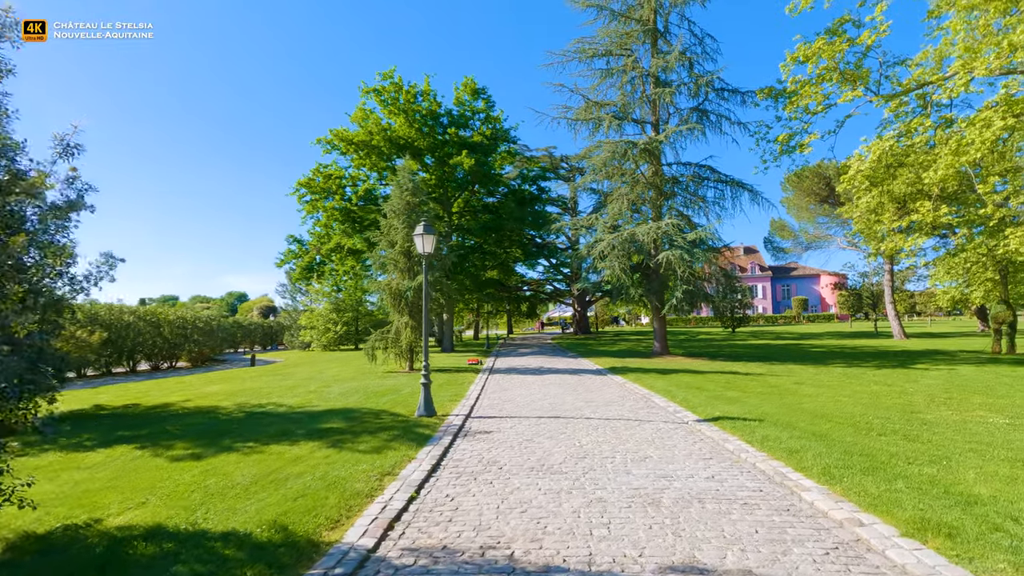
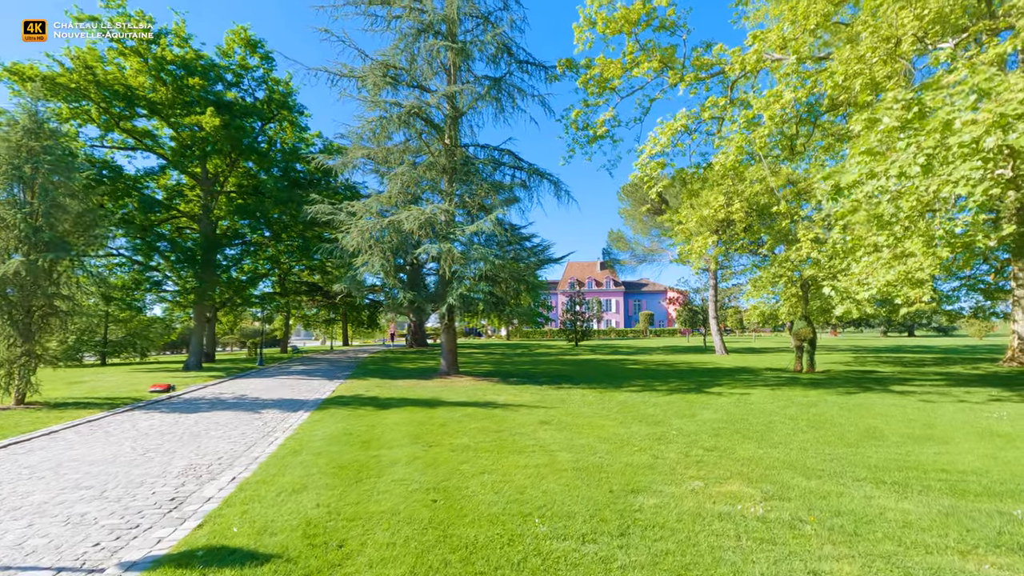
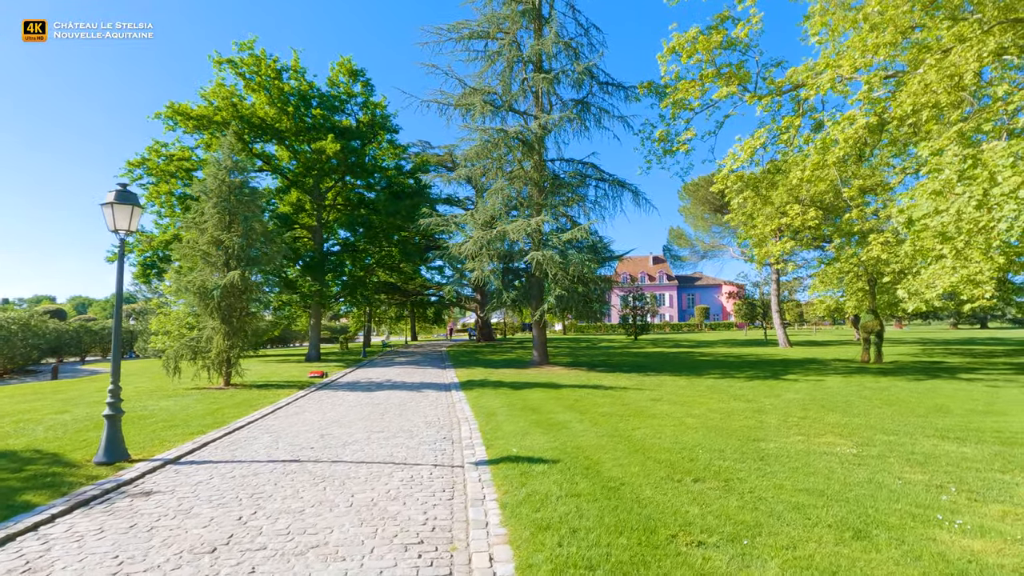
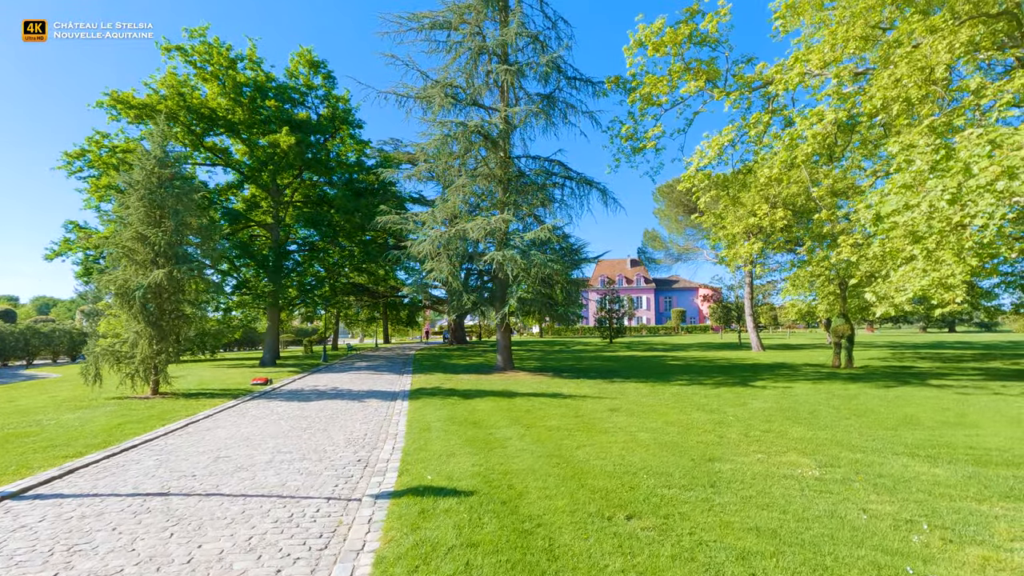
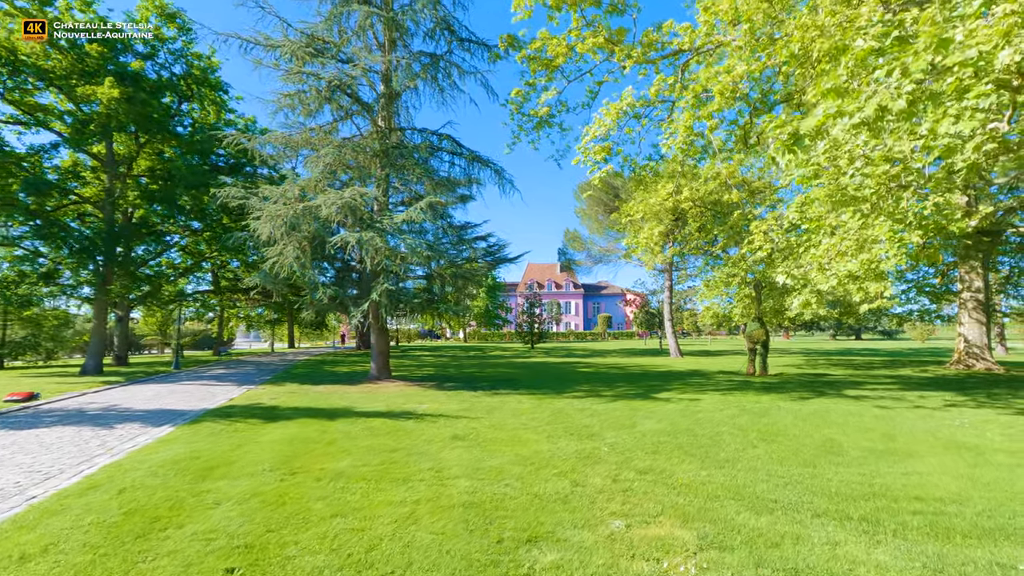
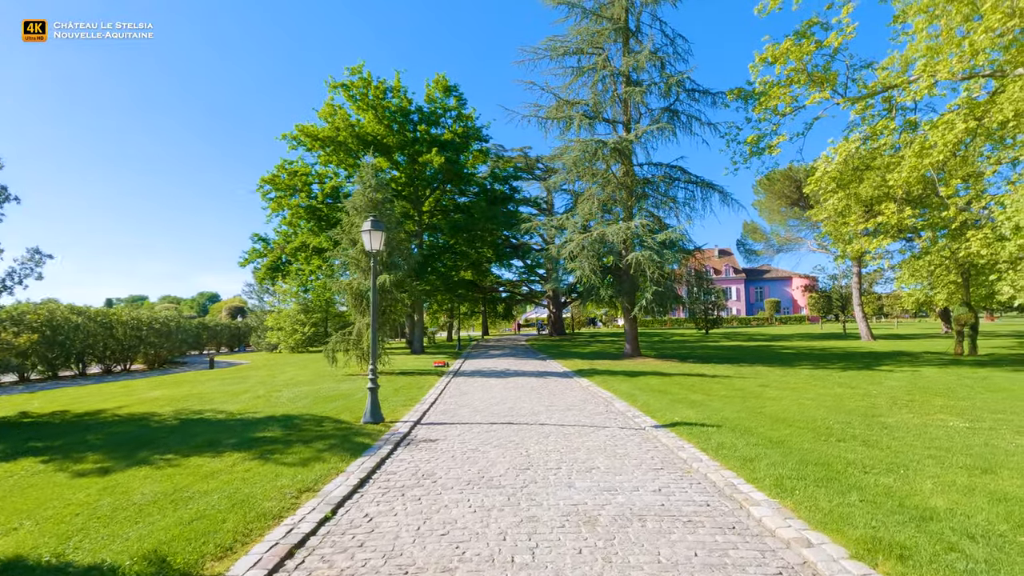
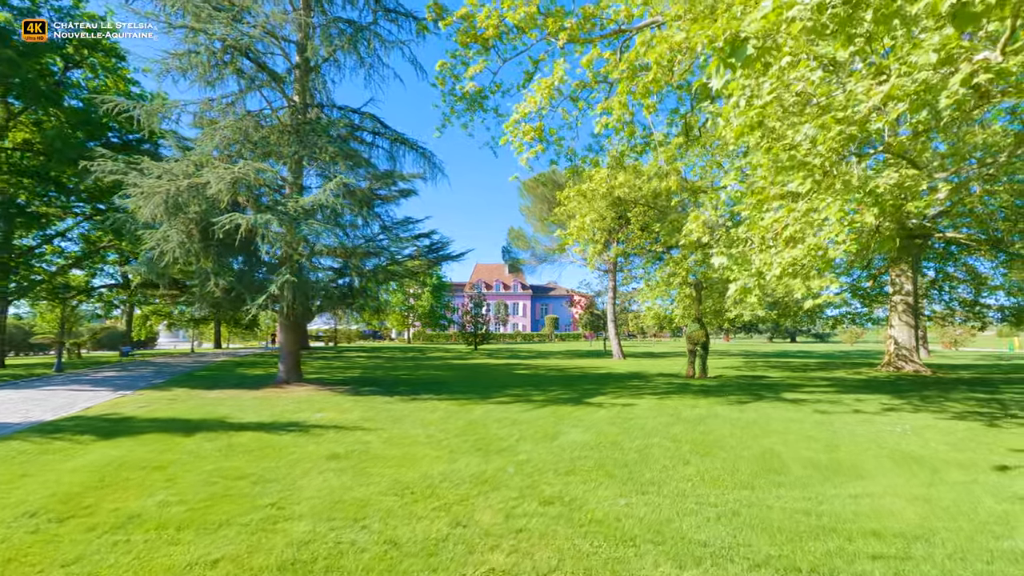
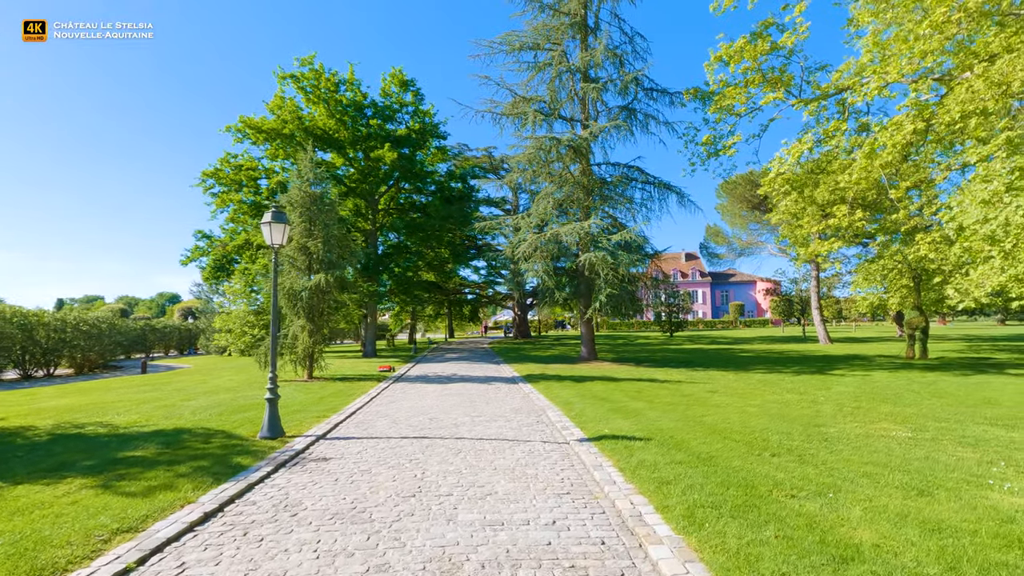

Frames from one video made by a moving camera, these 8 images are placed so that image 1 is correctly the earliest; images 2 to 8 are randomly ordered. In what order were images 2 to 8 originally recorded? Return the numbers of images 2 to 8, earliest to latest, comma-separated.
6, 8, 3, 4, 2, 5, 7
